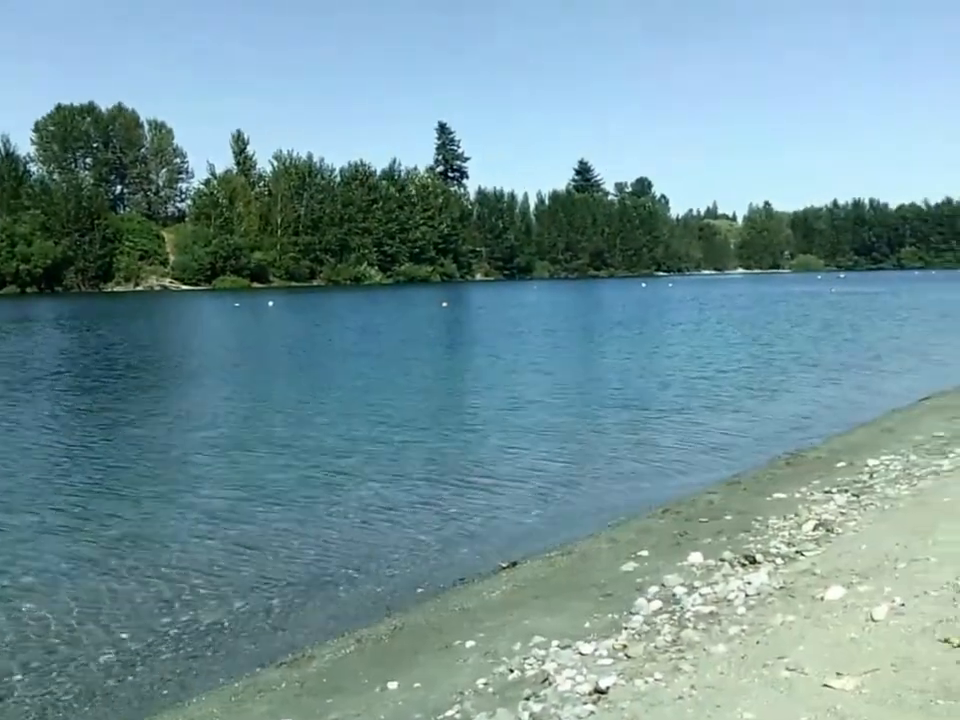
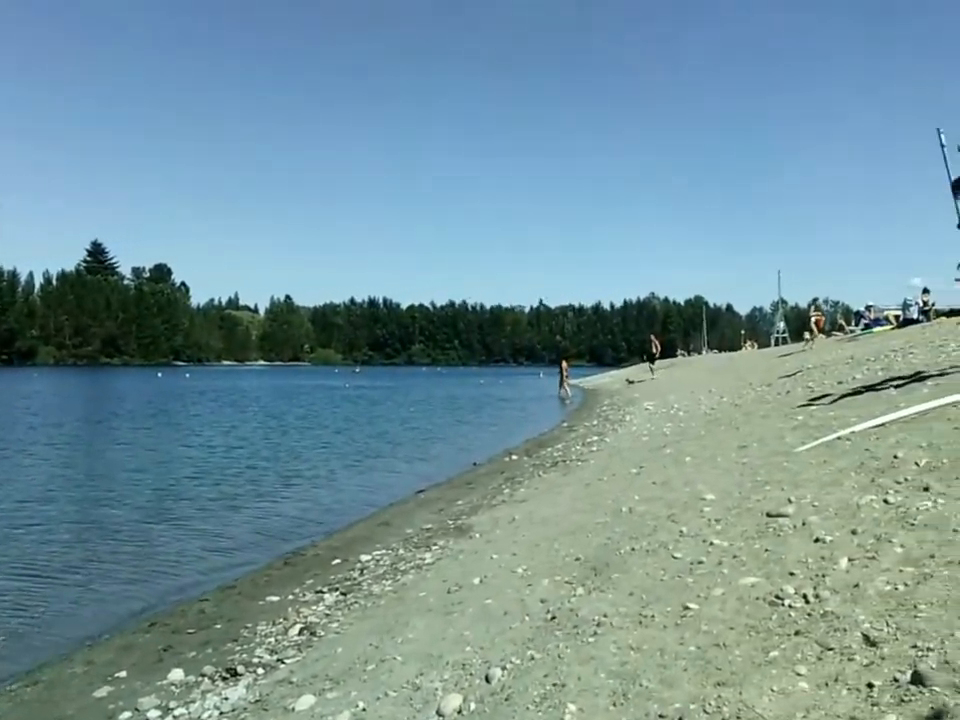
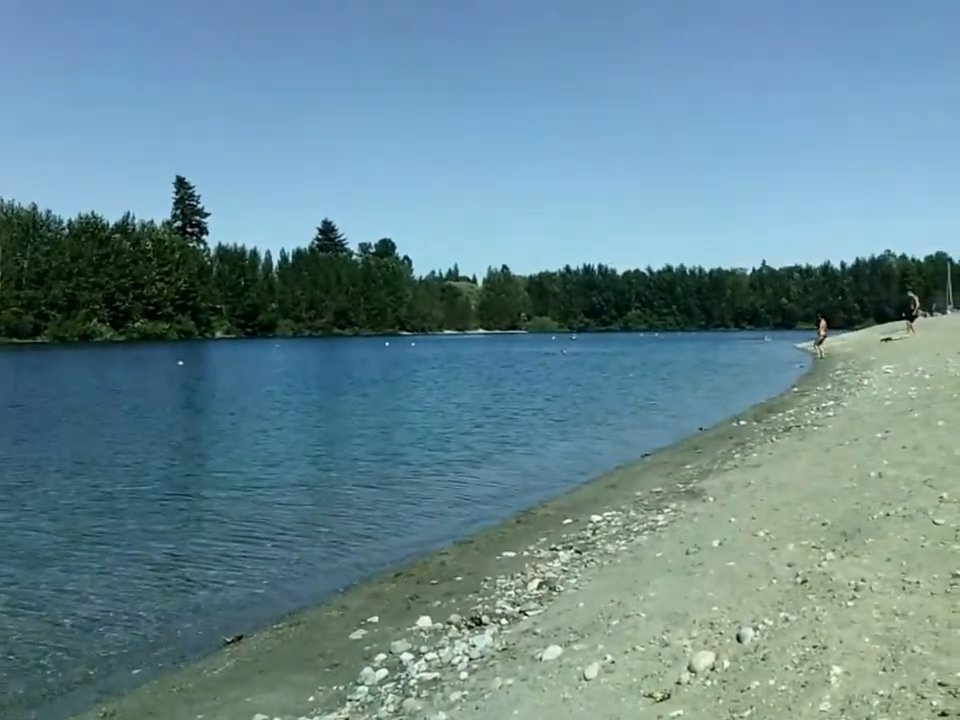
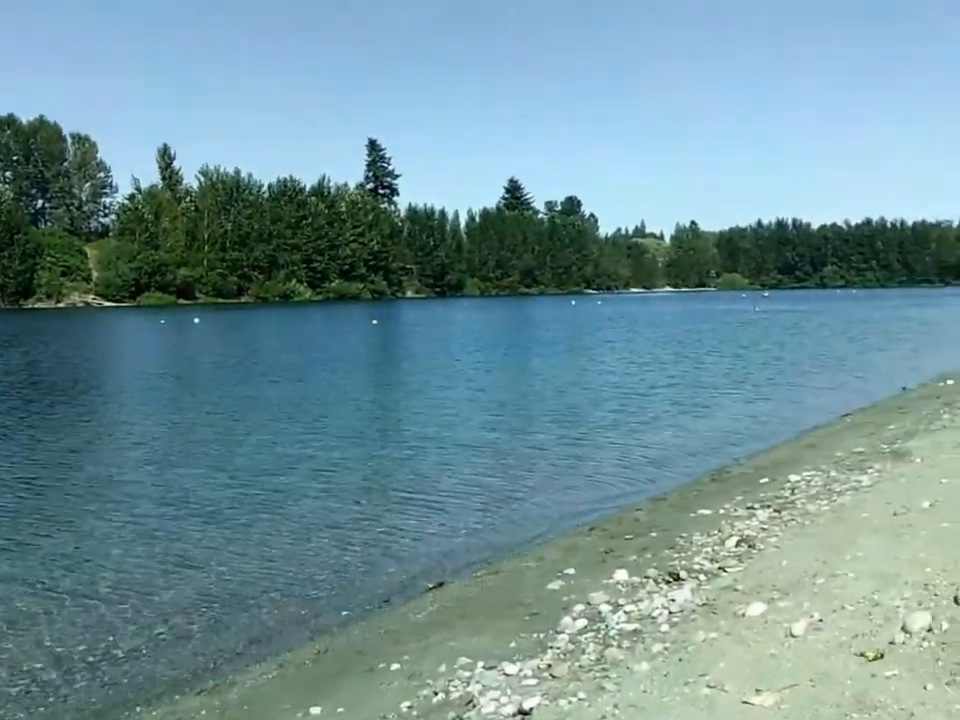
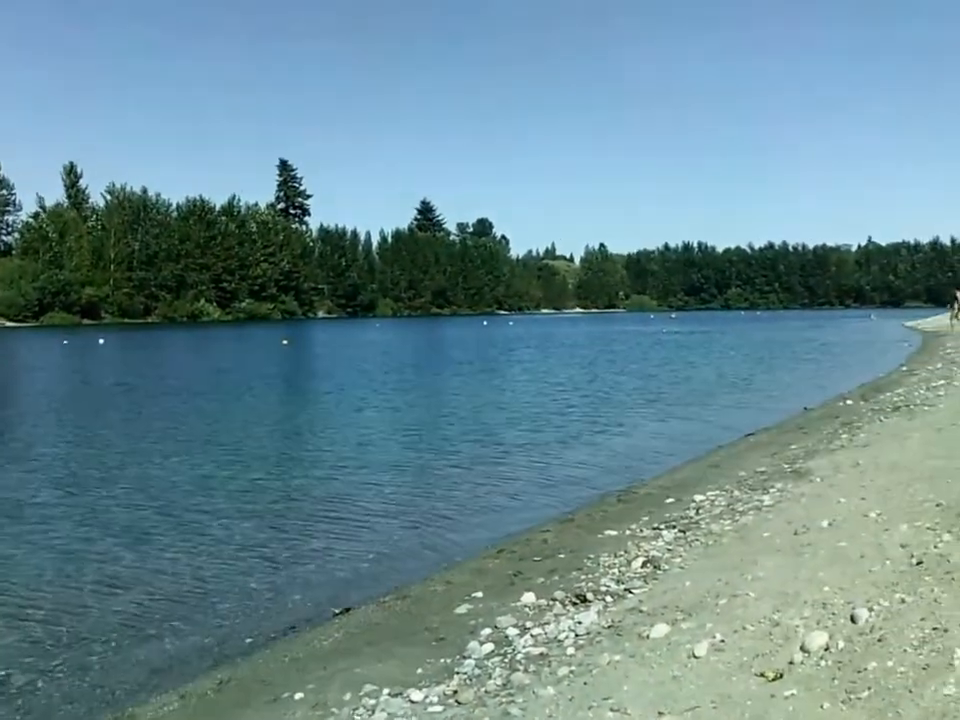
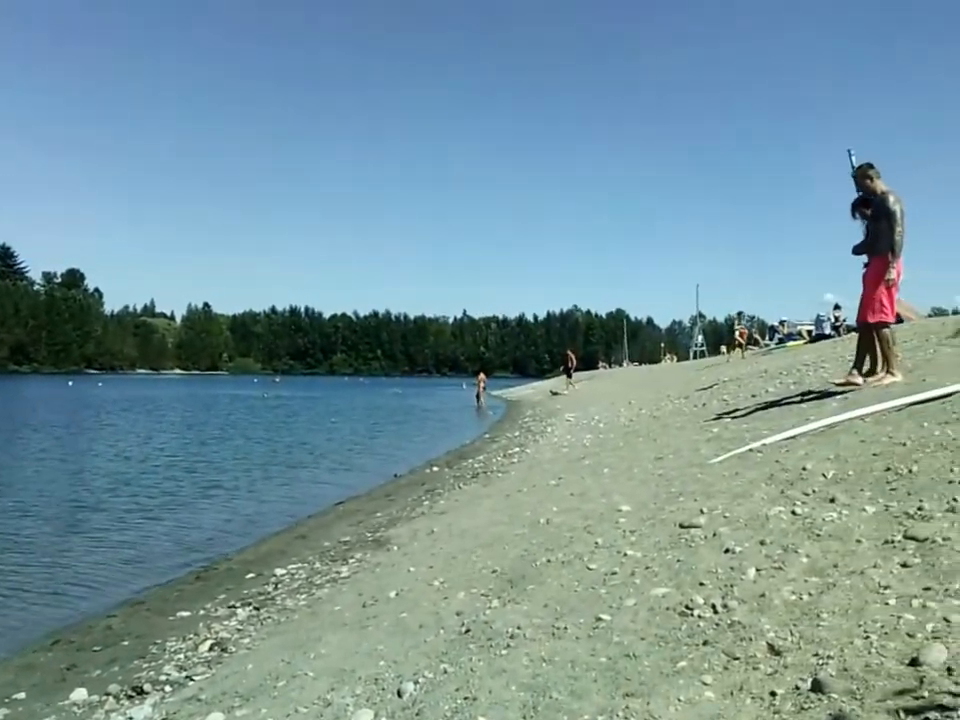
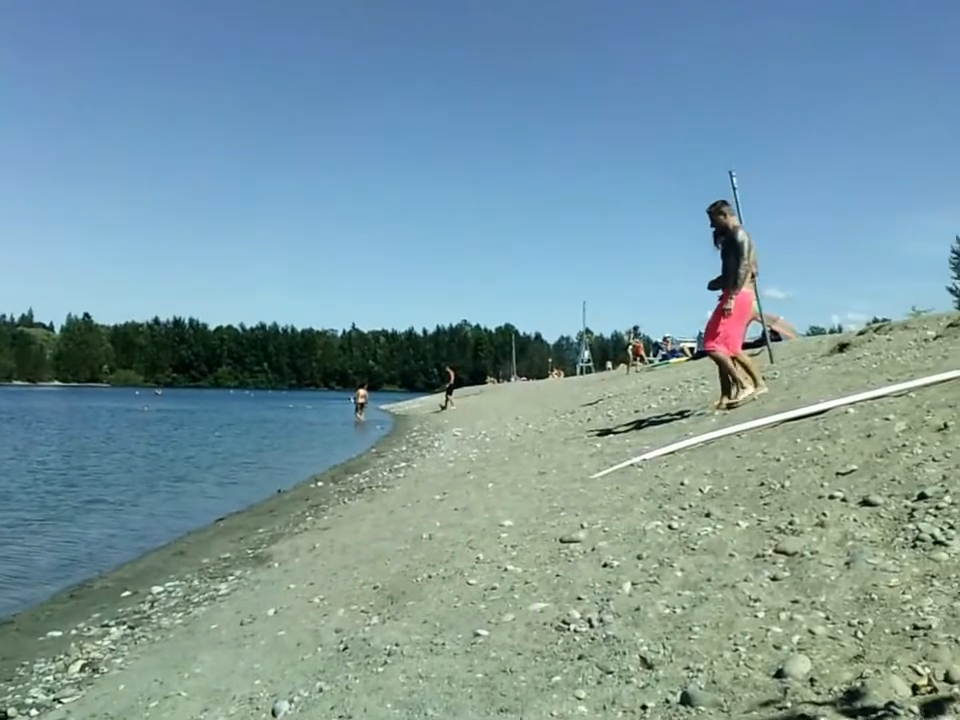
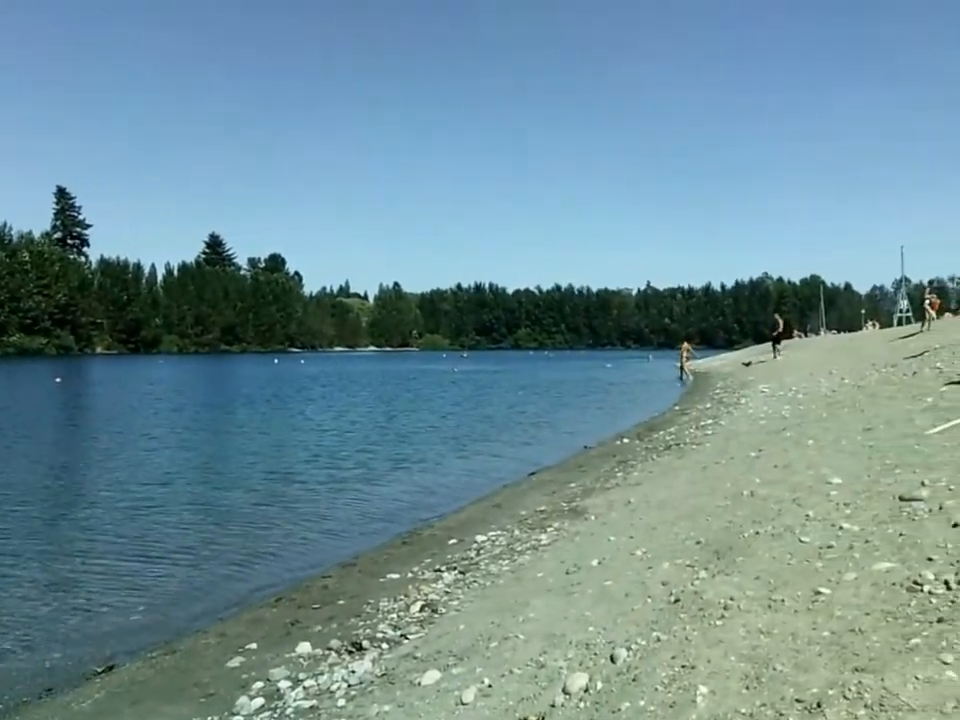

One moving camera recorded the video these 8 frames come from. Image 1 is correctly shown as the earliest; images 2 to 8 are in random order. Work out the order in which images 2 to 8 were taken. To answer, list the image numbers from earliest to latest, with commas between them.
4, 5, 3, 8, 2, 6, 7
